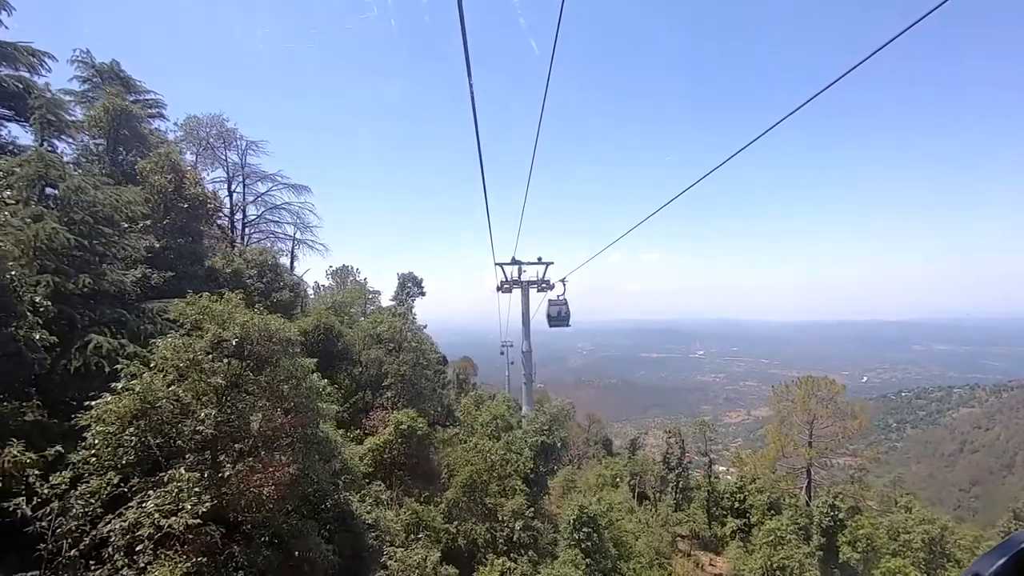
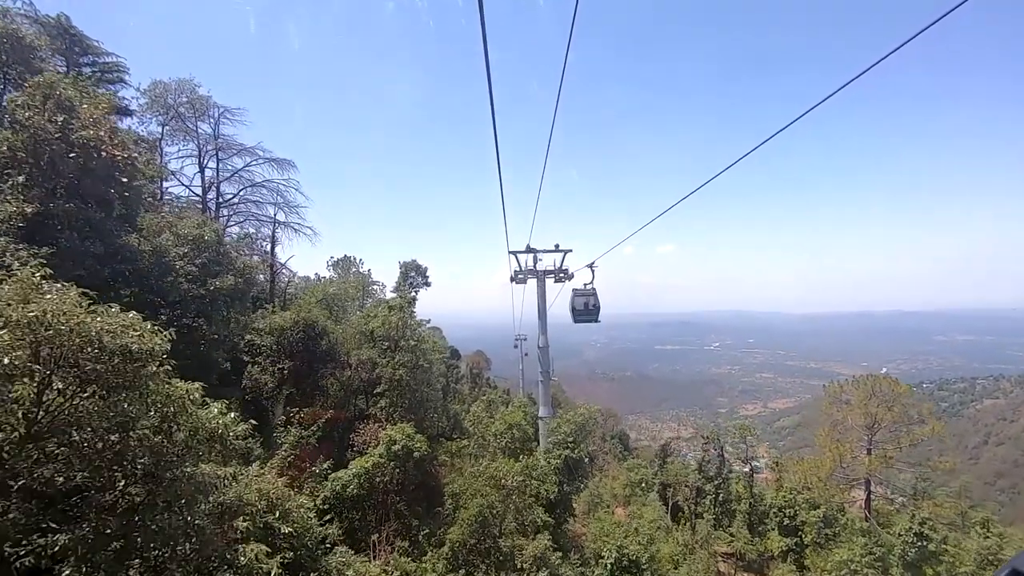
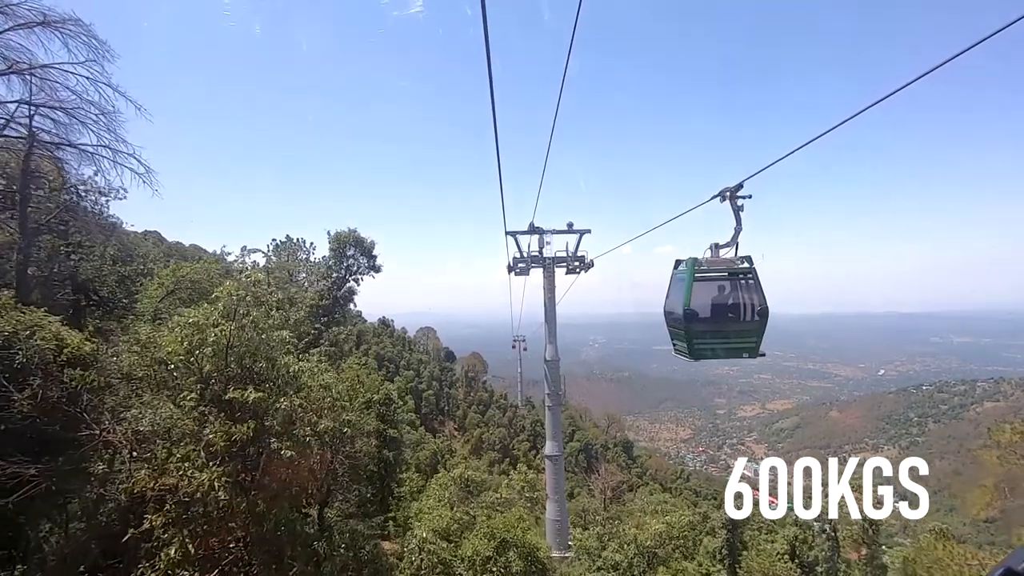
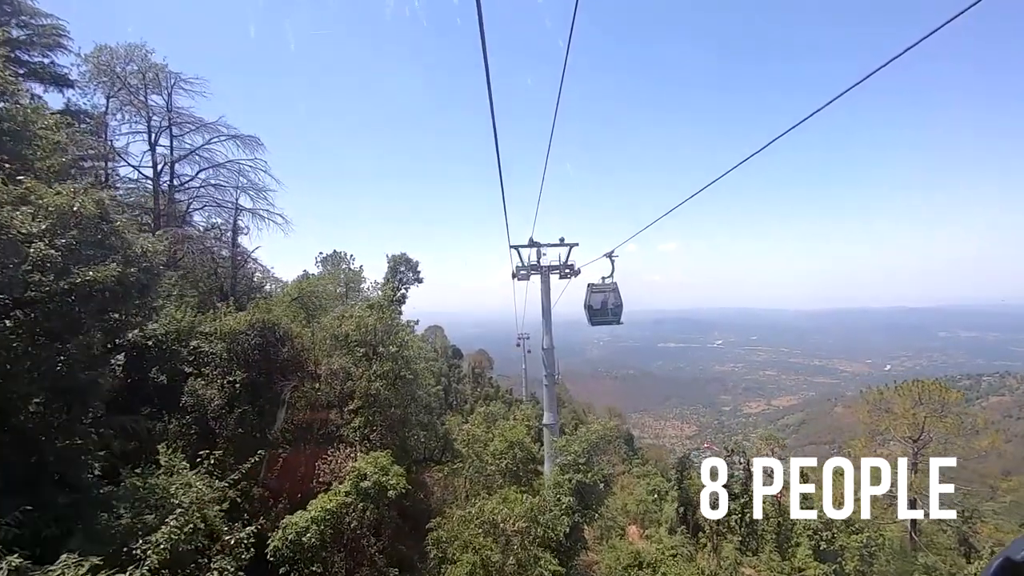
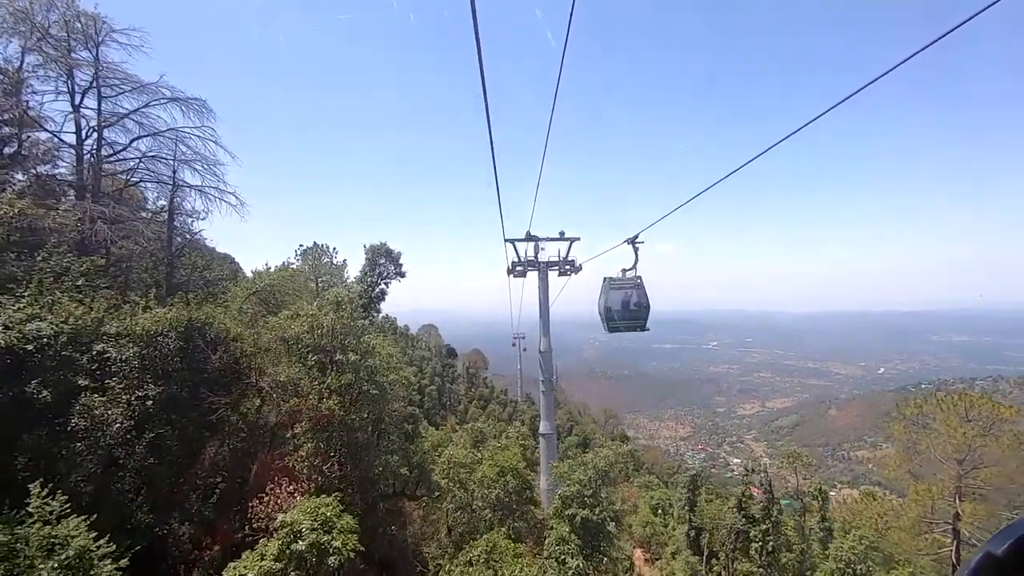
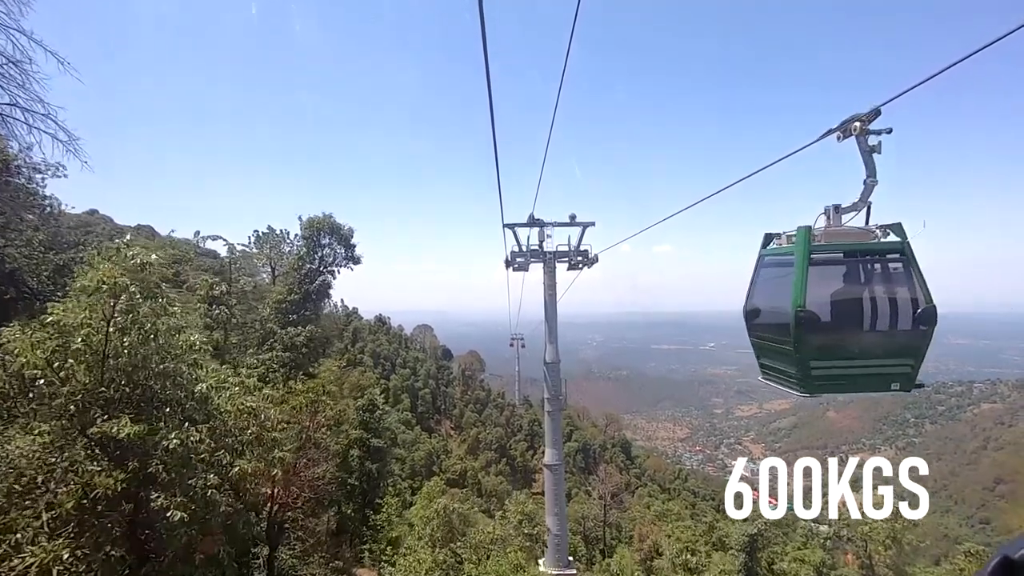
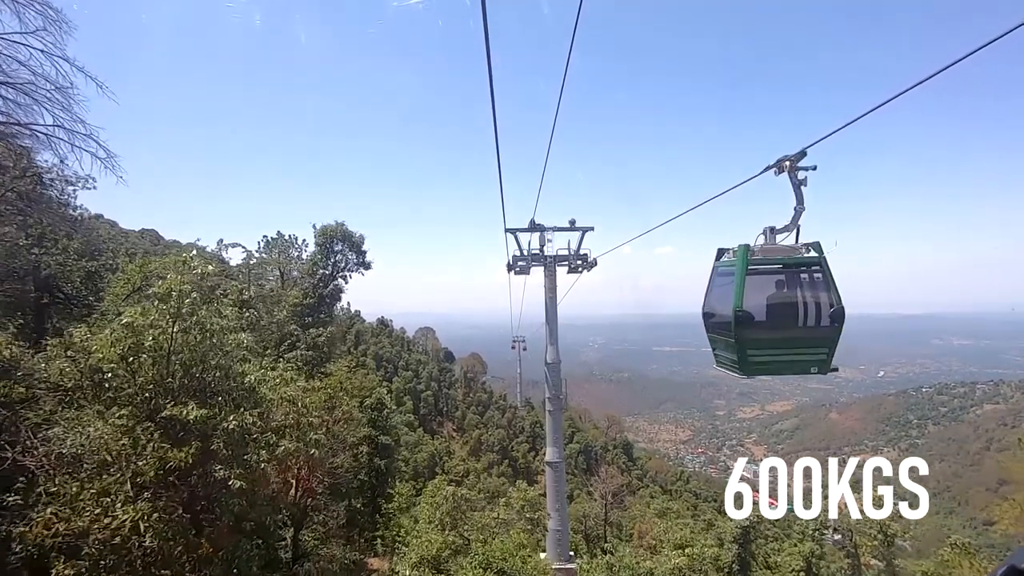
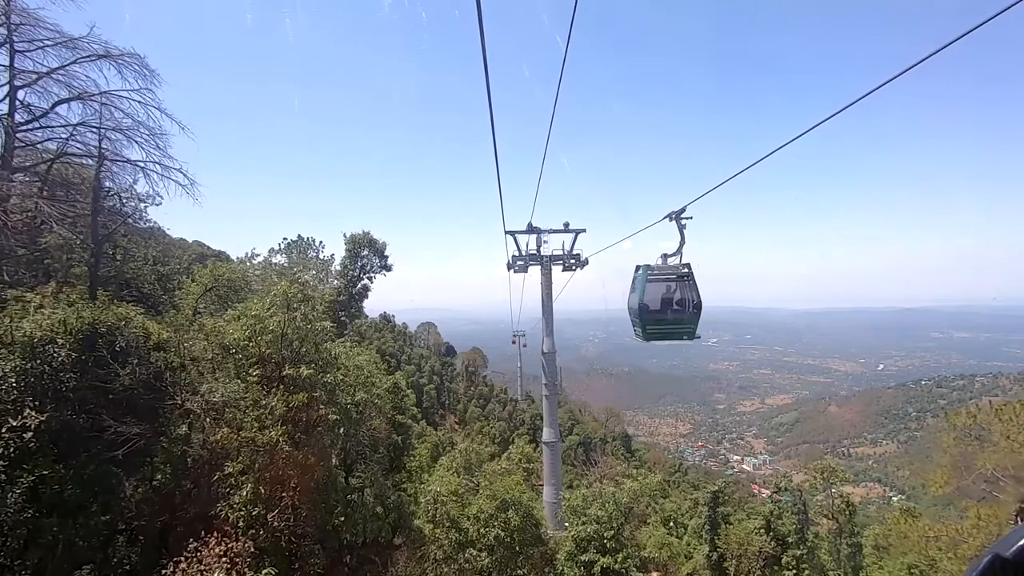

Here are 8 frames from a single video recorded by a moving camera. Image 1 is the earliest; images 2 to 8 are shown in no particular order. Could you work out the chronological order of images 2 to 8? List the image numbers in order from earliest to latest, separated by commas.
2, 4, 5, 8, 3, 7, 6
